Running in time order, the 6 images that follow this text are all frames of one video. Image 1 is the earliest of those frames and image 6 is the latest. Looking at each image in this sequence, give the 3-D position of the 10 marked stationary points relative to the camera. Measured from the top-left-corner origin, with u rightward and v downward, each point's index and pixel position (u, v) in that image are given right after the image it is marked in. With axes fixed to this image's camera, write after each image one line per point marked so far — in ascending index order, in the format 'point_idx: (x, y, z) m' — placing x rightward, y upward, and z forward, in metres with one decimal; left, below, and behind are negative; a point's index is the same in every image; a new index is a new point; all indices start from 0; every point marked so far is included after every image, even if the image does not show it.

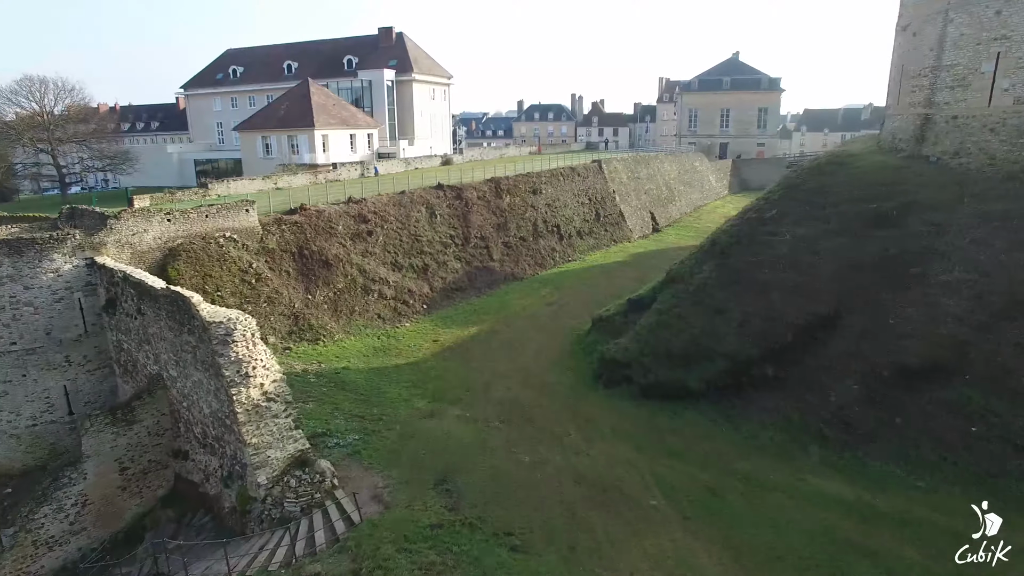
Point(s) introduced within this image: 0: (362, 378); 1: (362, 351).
0: (-3.8, -2.3, +17.0) m
1: (-4.4, -1.9, +19.4) m
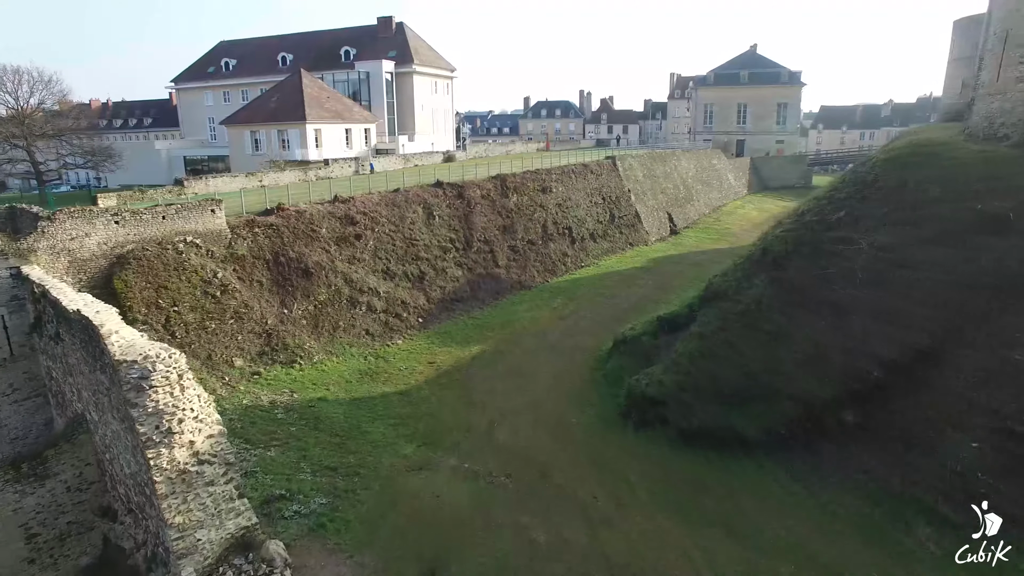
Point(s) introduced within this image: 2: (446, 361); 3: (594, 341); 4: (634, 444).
0: (-3.6, -2.7, +14.2) m
1: (-4.2, -2.3, +16.6) m
2: (-1.8, -1.9, +17.8) m
3: (+2.3, -1.5, +18.8) m
4: (+2.3, -2.9, +12.4) m
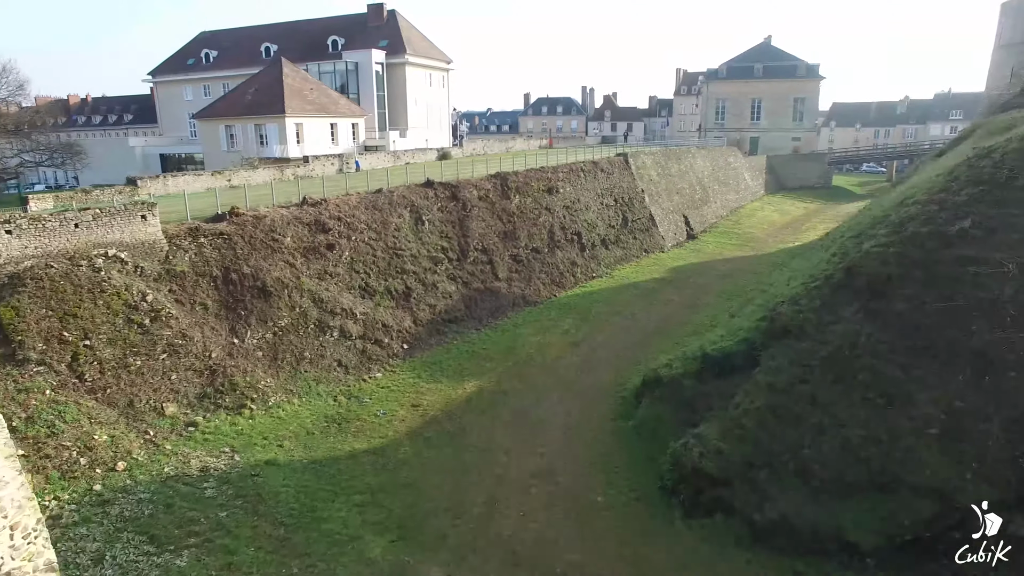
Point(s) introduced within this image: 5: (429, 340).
0: (-3.6, -3.2, +10.7) m
1: (-4.1, -2.8, +13.1) m
2: (-1.7, -2.5, +14.4) m
3: (+2.4, -2.1, +15.4) m
4: (+2.4, -3.4, +9.0) m
5: (-2.2, -1.4, +17.9) m
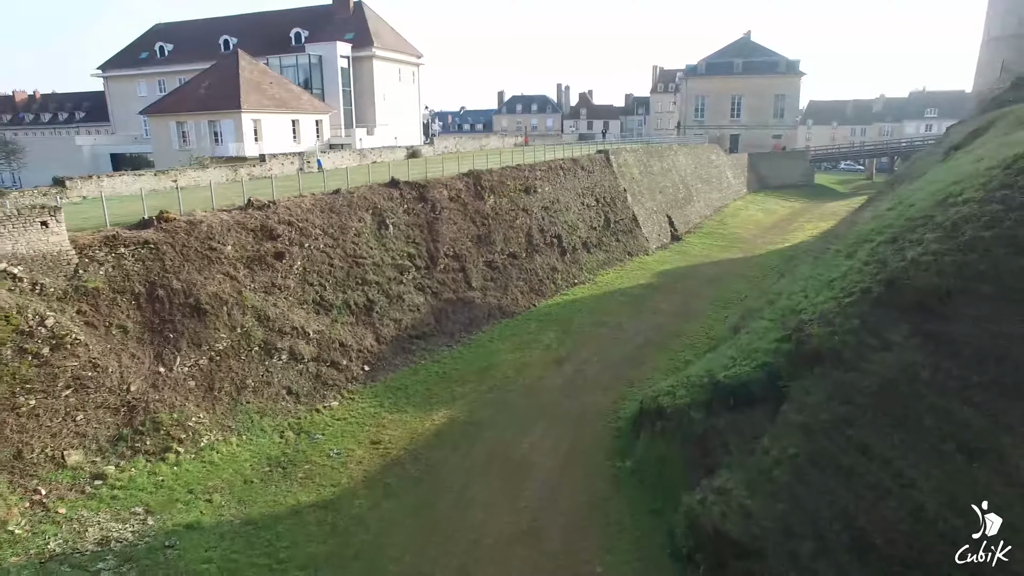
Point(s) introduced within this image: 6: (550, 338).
0: (-3.8, -3.5, +8.6) m
1: (-4.5, -3.1, +11.0) m
2: (-2.1, -2.8, +12.3) m
3: (+2.0, -2.3, +13.5) m
4: (+2.2, -3.7, +7.1) m
5: (-2.8, -1.7, +15.8) m
6: (+1.0, -1.3, +17.6) m
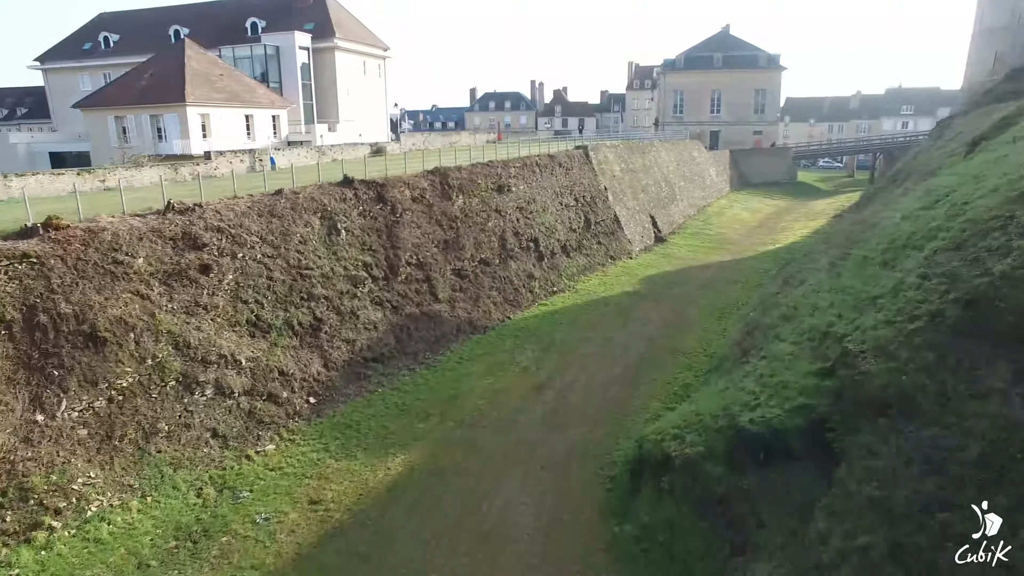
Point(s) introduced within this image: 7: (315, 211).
0: (-4.1, -3.9, +6.2) m
1: (-4.8, -3.5, +8.6) m
2: (-2.5, -3.1, +10.0) m
3: (+1.5, -2.6, +11.3) m
4: (+1.9, -4.0, +4.9) m
5: (-3.4, -2.1, +13.5) m
6: (+0.3, -1.6, +15.4) m
7: (-4.6, +1.8, +15.8) m
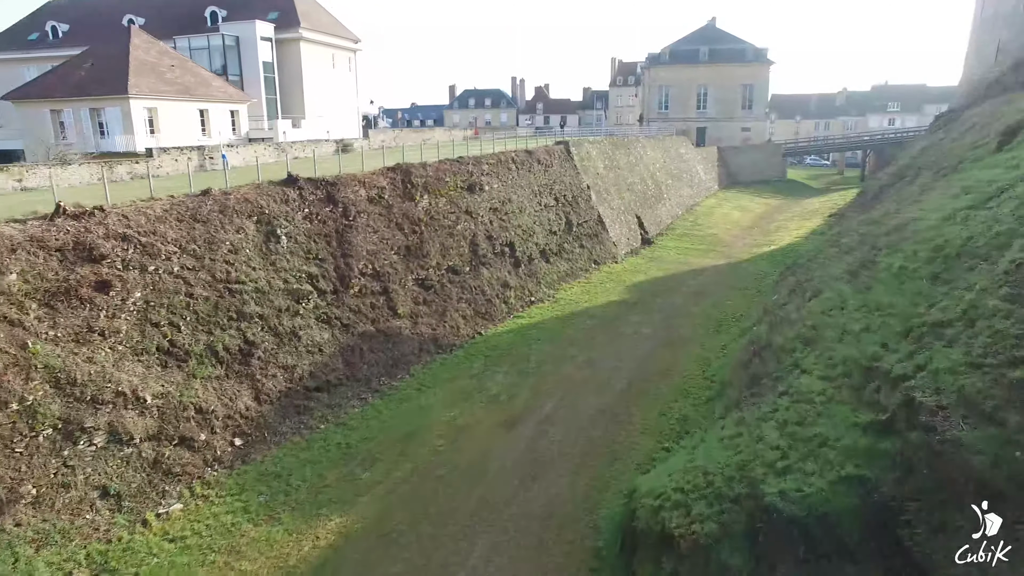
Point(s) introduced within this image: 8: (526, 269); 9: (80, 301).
0: (-4.5, -4.2, +4.0) m
1: (-5.3, -3.8, +6.3) m
2: (-3.0, -3.4, +7.8) m
3: (+1.0, -2.9, +9.2) m
4: (+1.6, -4.2, +2.8) m
5: (-3.9, -2.4, +11.2) m
6: (-0.3, -1.9, +13.2) m
7: (-5.3, +1.5, +13.5) m
8: (+0.4, +0.5, +19.5) m
9: (-6.6, -0.2, +10.3) m
